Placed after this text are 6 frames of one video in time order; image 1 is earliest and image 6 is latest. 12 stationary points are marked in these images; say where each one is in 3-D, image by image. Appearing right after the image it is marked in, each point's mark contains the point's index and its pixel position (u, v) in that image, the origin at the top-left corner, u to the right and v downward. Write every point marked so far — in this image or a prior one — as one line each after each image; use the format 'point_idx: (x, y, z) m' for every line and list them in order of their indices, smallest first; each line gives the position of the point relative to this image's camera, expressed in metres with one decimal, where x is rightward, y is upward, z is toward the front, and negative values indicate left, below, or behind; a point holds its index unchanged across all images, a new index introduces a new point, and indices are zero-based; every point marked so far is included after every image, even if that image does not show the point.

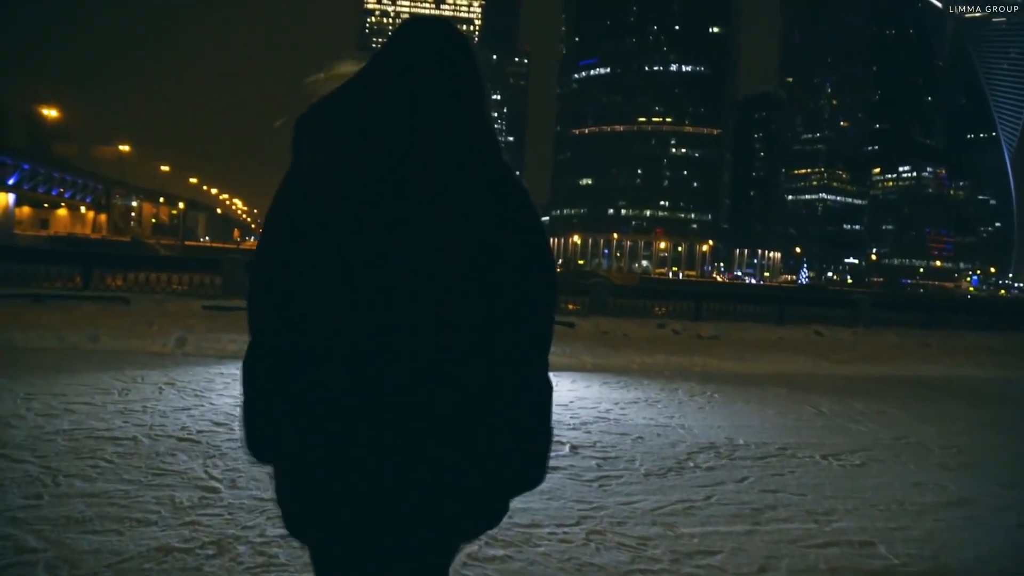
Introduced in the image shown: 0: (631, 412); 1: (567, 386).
0: (+1.1, -1.1, +8.2) m
1: (+0.6, -1.1, +9.6) m
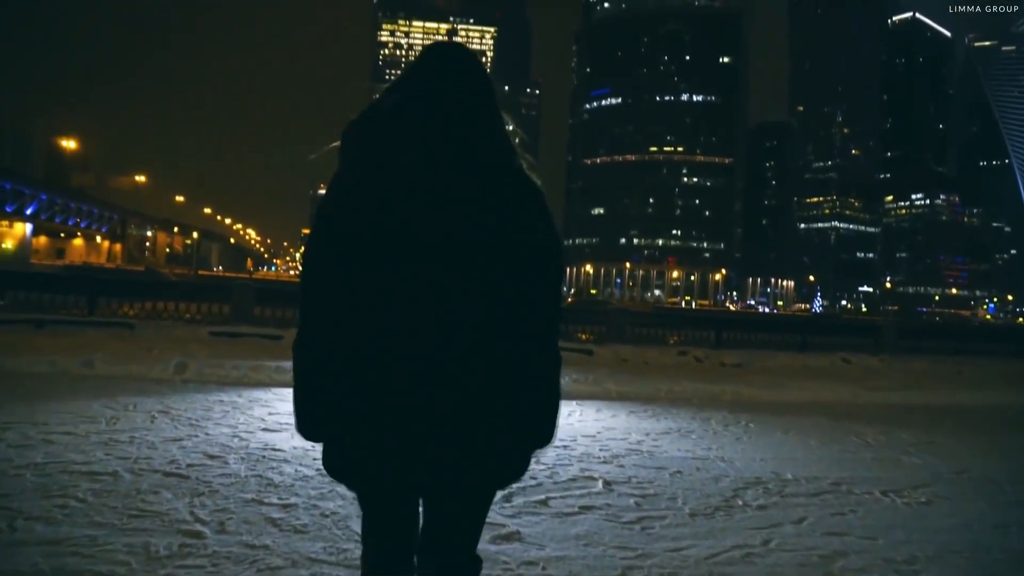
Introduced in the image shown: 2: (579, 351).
0: (+1.3, -1.3, +7.6) m
1: (+0.8, -1.3, +8.9) m
2: (+1.3, -1.3, +17.5) m
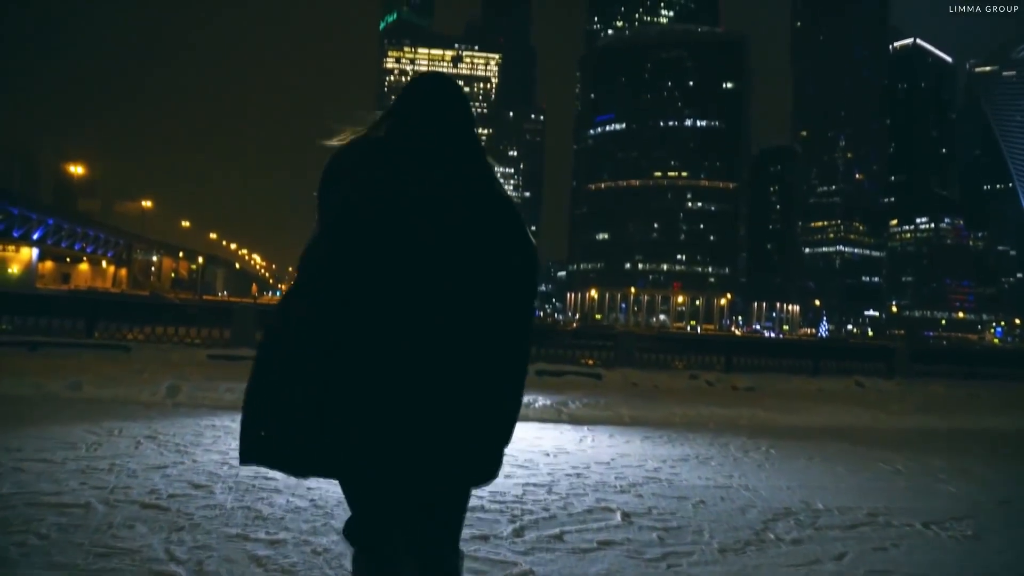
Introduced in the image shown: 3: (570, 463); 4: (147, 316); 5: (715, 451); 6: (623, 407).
0: (+1.4, -1.5, +7.2) m
1: (+0.9, -1.5, +8.5) m
2: (+1.4, -1.7, +17.0) m
3: (+0.5, -1.4, +7.0) m
4: (-7.7, -0.7, +19.0) m
5: (+1.9, -1.5, +8.5) m
6: (+1.4, -1.5, +11.1) m
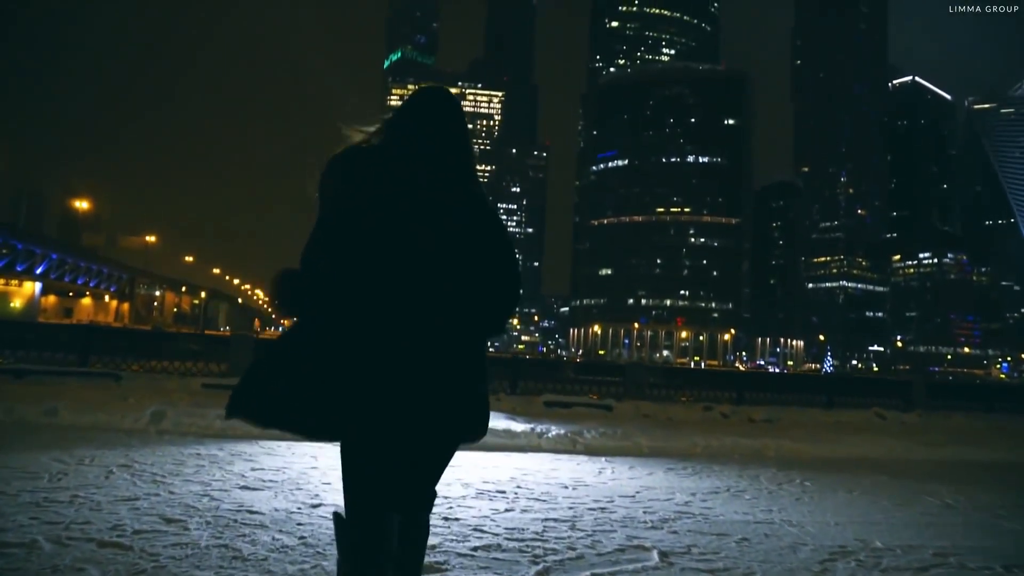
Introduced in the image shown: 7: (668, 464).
0: (+1.5, -1.6, +6.5) m
1: (+1.0, -1.6, +7.8) m
2: (+1.6, -2.2, +16.3) m
3: (+0.6, -1.5, +6.4) m
4: (-7.6, -1.3, +18.4) m
5: (+2.0, -1.7, +7.8) m
6: (+1.6, -1.8, +10.4) m
7: (+1.5, -1.7, +8.7) m
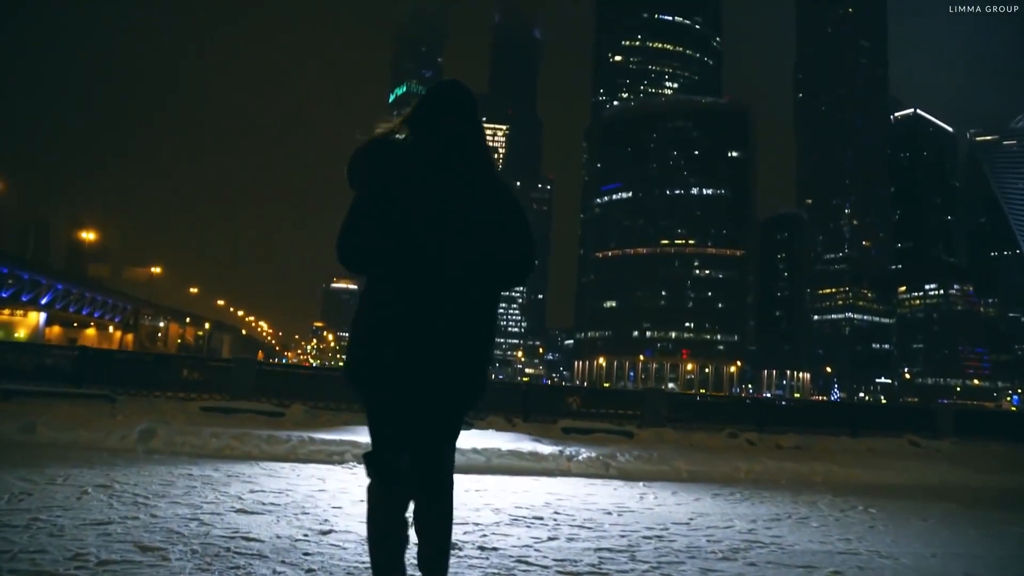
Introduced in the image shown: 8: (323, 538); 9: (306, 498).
0: (+1.7, -1.5, +5.6) m
1: (+1.2, -1.6, +7.0) m
2: (+1.9, -2.5, +15.4) m
3: (+0.8, -1.5, +5.5) m
4: (-7.3, -1.8, +17.6) m
5: (+2.3, -1.7, +6.9) m
6: (+1.8, -1.9, +9.5) m
7: (+1.8, -1.8, +7.8) m
8: (-0.9, -1.2, +4.2) m
9: (-1.3, -1.3, +5.6) m
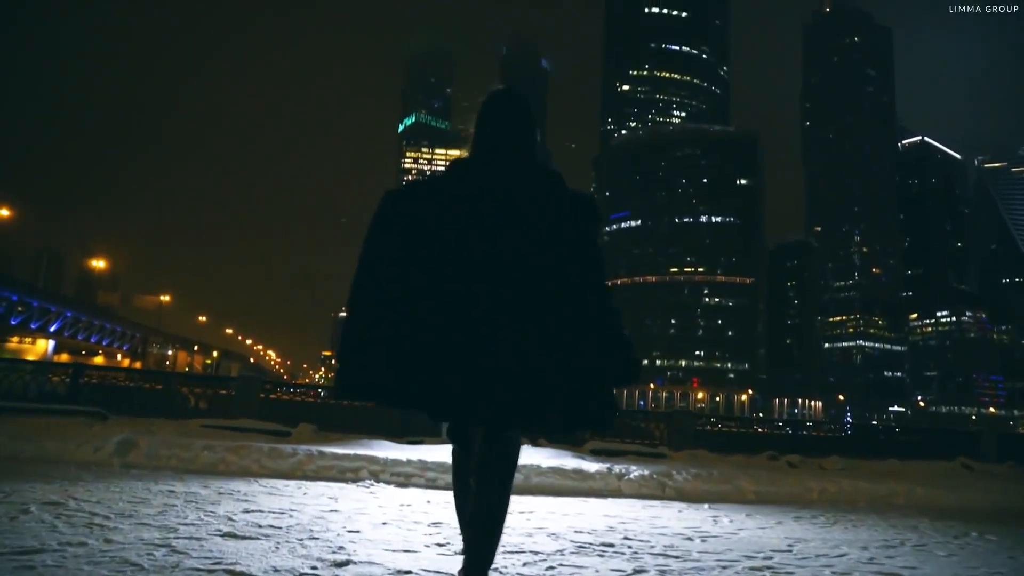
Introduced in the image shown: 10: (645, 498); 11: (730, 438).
0: (+2.0, -1.4, +4.5) m
1: (+1.5, -1.5, +5.8) m
2: (+2.3, -2.7, +14.3) m
3: (+1.1, -1.3, +4.4) m
4: (-6.9, -2.0, +16.6) m
5: (+2.6, -1.6, +5.8) m
6: (+2.1, -1.8, +8.4) m
7: (+2.1, -1.7, +6.7) m
8: (-0.6, -1.0, +3.1) m
9: (-1.0, -1.2, +4.5) m
10: (+1.0, -1.6, +6.7) m
11: (+4.8, -2.9, +18.8) m
